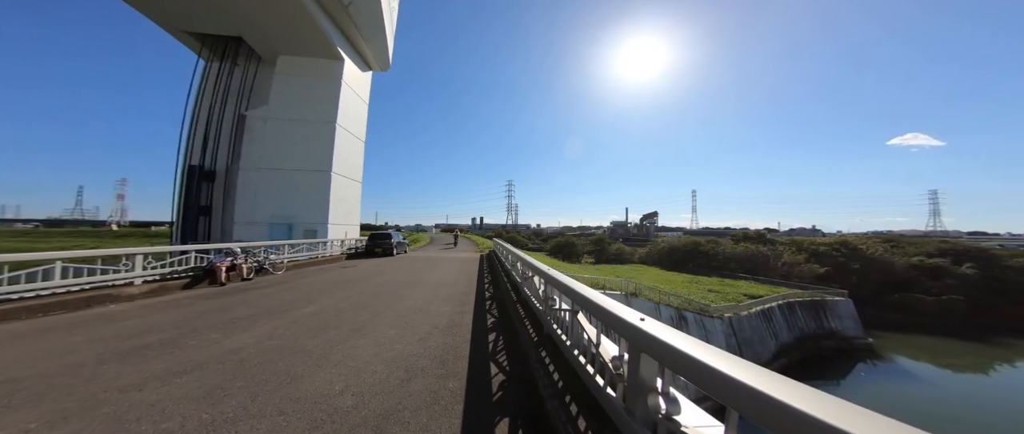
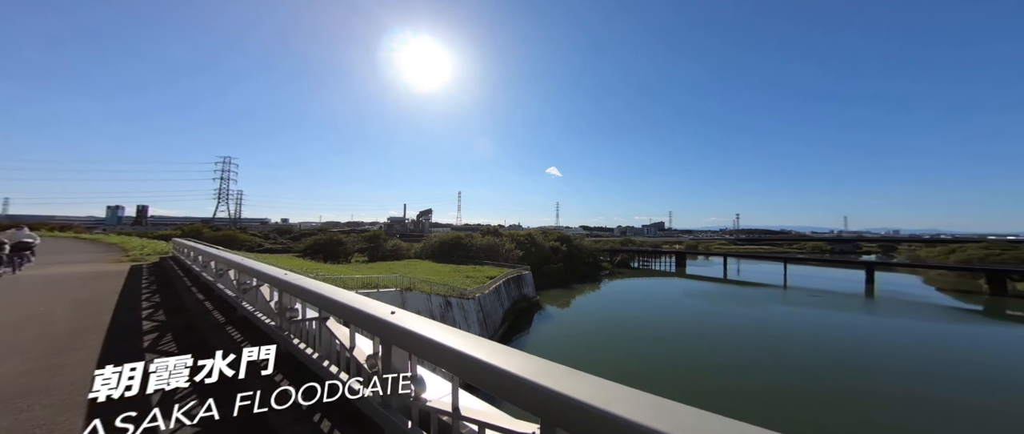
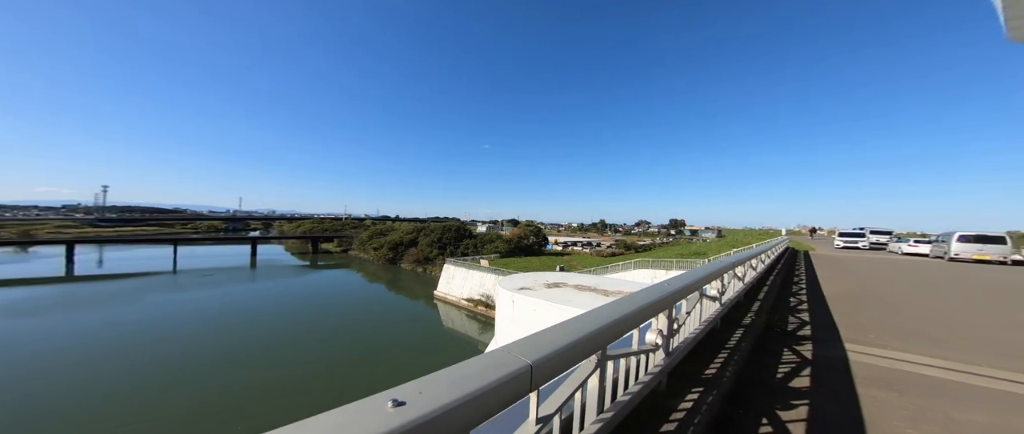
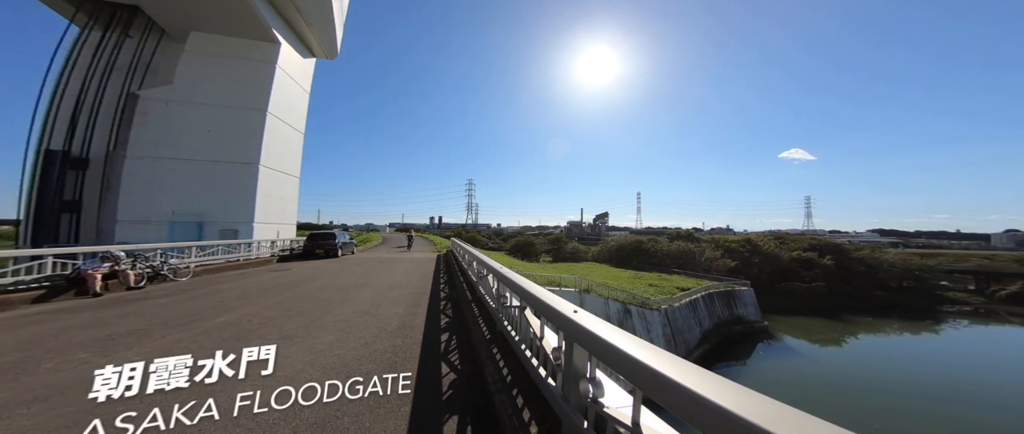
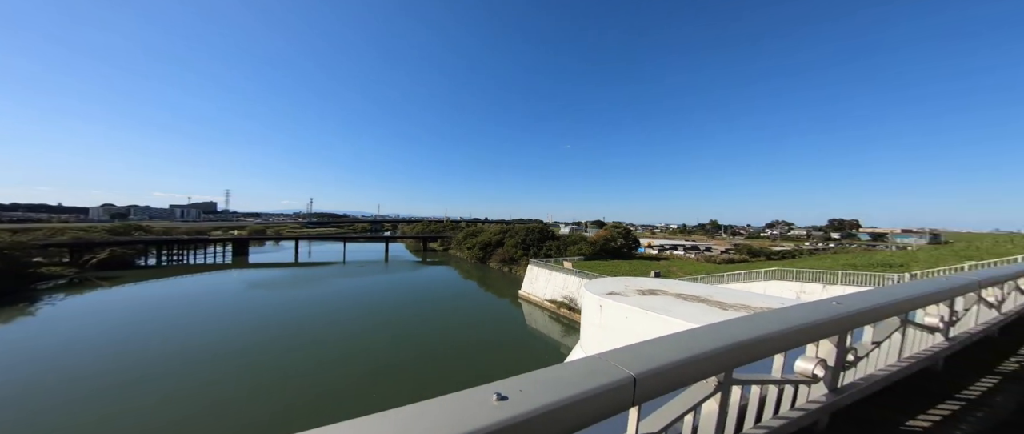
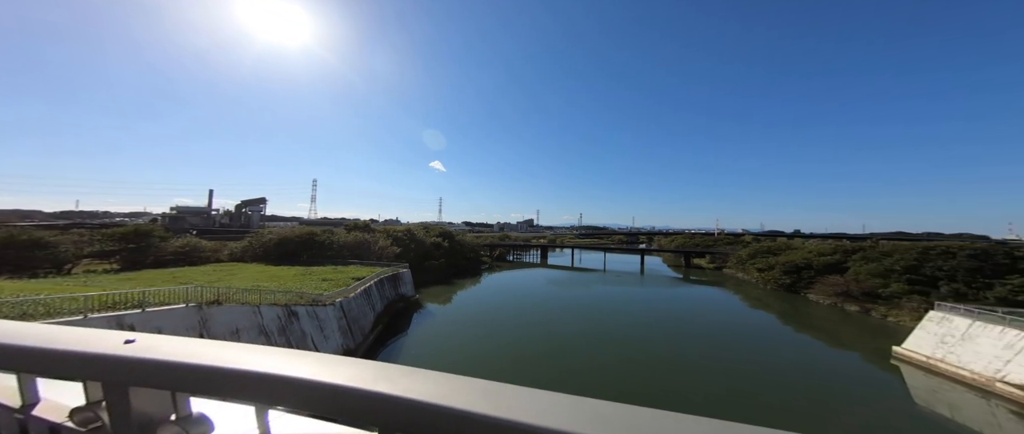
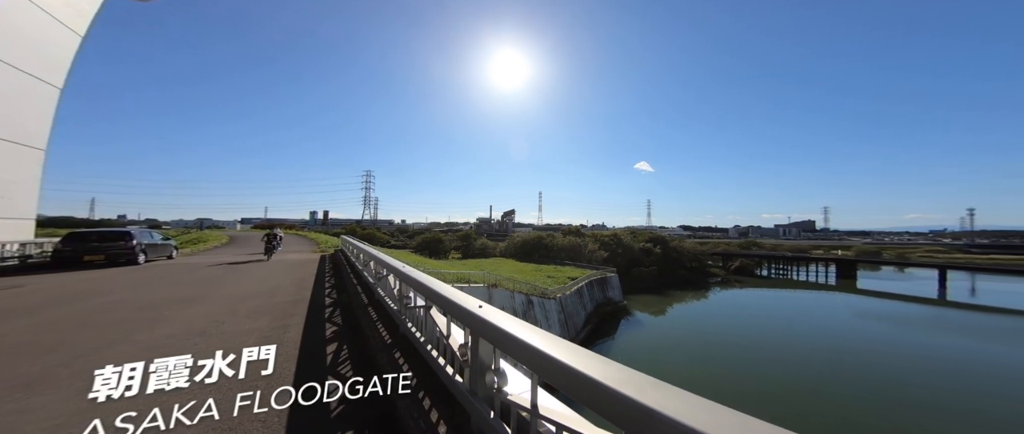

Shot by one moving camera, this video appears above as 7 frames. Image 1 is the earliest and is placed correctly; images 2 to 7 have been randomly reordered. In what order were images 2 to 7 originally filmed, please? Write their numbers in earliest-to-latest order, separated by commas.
4, 7, 2, 6, 5, 3
